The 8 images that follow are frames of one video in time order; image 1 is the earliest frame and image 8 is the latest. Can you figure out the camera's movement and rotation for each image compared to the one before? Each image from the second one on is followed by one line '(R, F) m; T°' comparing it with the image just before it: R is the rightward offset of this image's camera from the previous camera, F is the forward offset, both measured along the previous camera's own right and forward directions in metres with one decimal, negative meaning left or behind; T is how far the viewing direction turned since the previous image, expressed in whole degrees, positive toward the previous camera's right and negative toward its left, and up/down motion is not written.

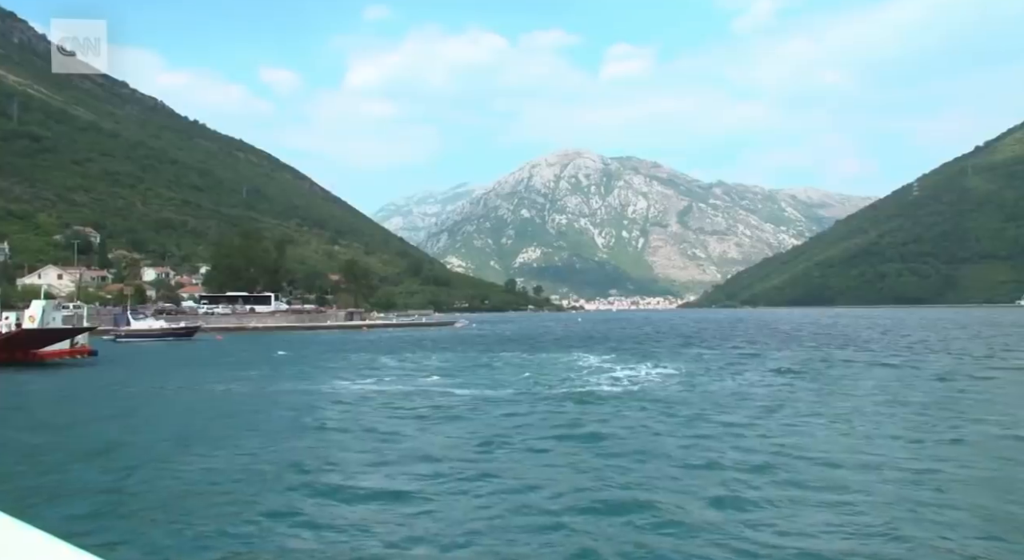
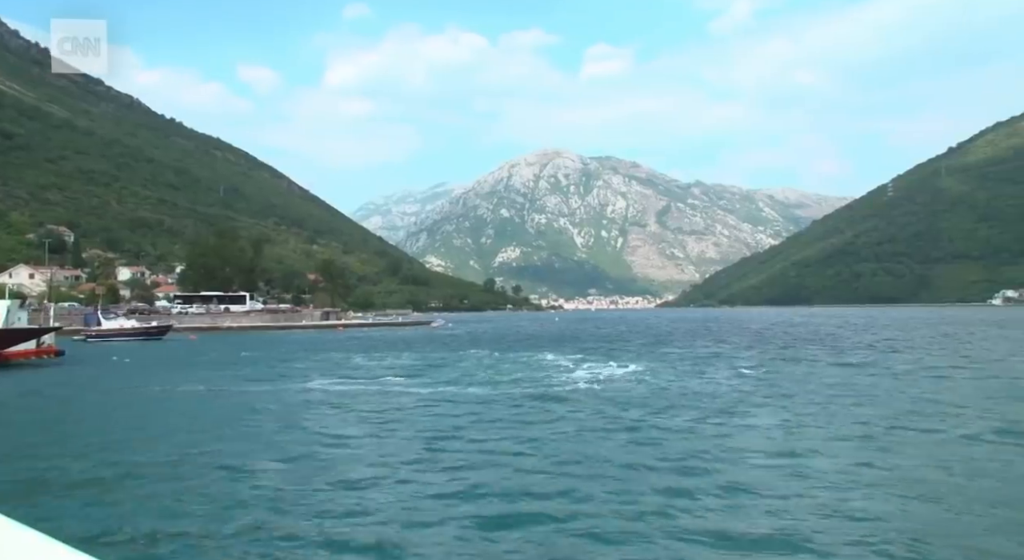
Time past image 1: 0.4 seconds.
(-1.9, -0.3) m; +1°
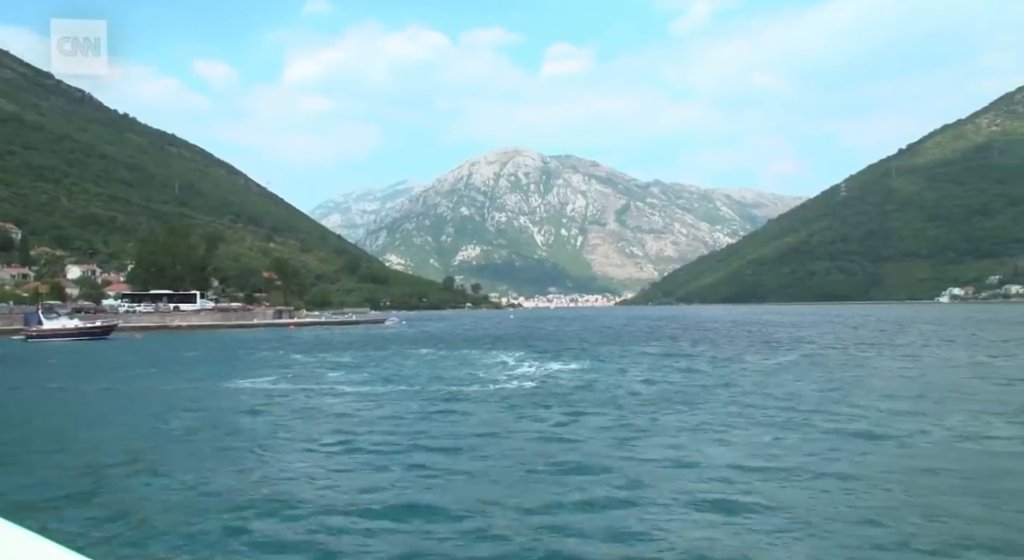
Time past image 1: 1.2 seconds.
(+0.5, -0.8) m; +2°
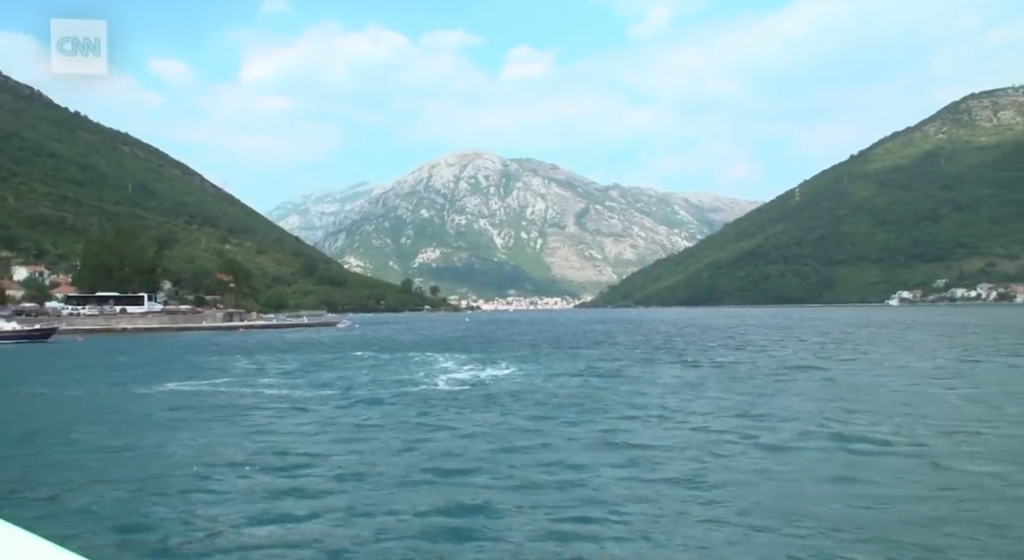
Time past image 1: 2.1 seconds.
(-1.5, -0.6) m; +3°
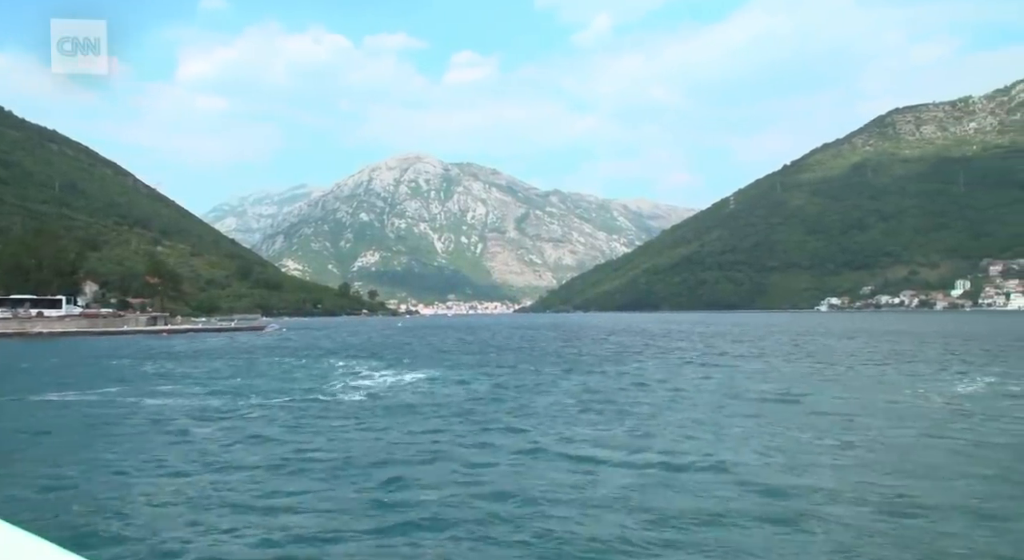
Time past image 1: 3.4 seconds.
(-2.8, -0.4) m; +4°
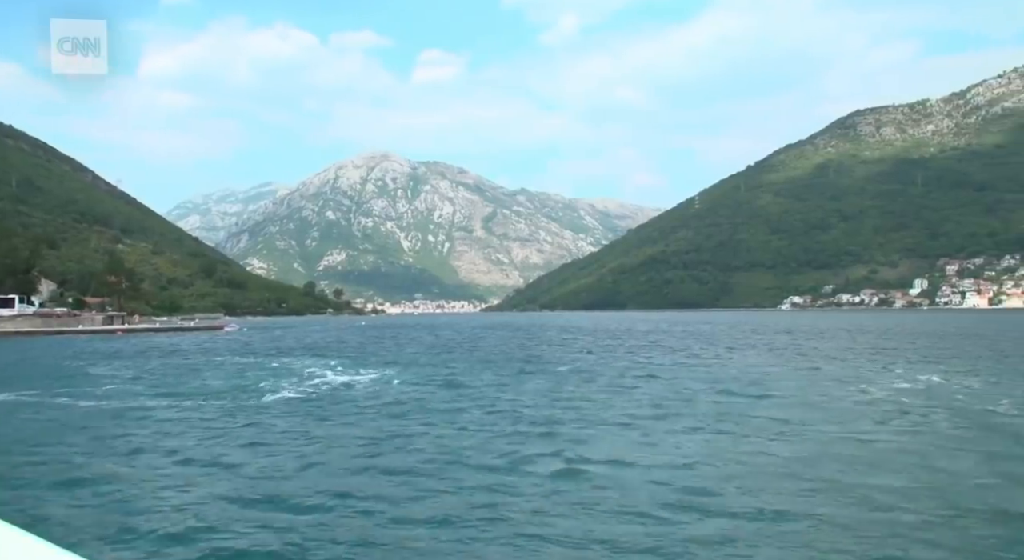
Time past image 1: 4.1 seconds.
(-0.9, -0.4) m; +2°
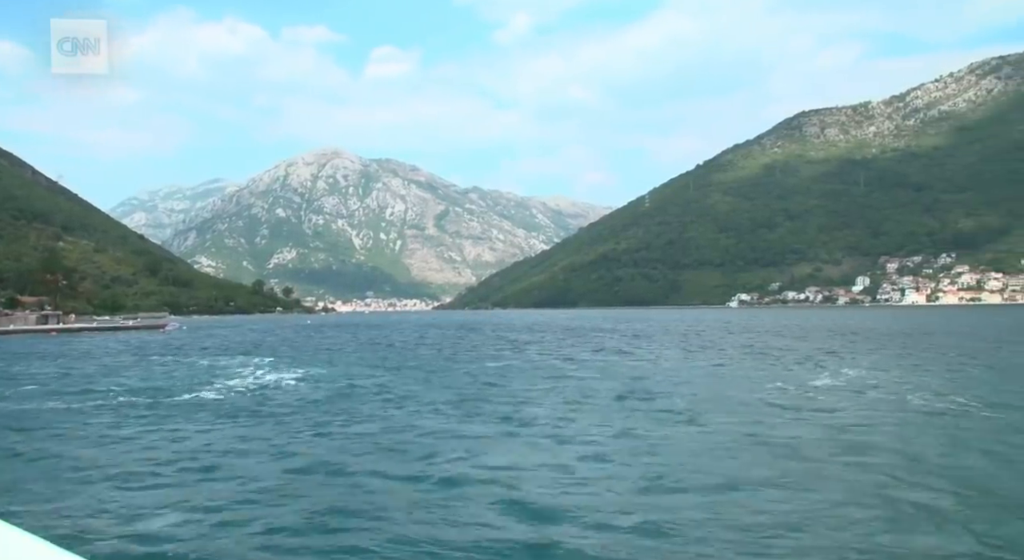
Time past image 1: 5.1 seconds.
(-0.3, -1.1) m; +3°
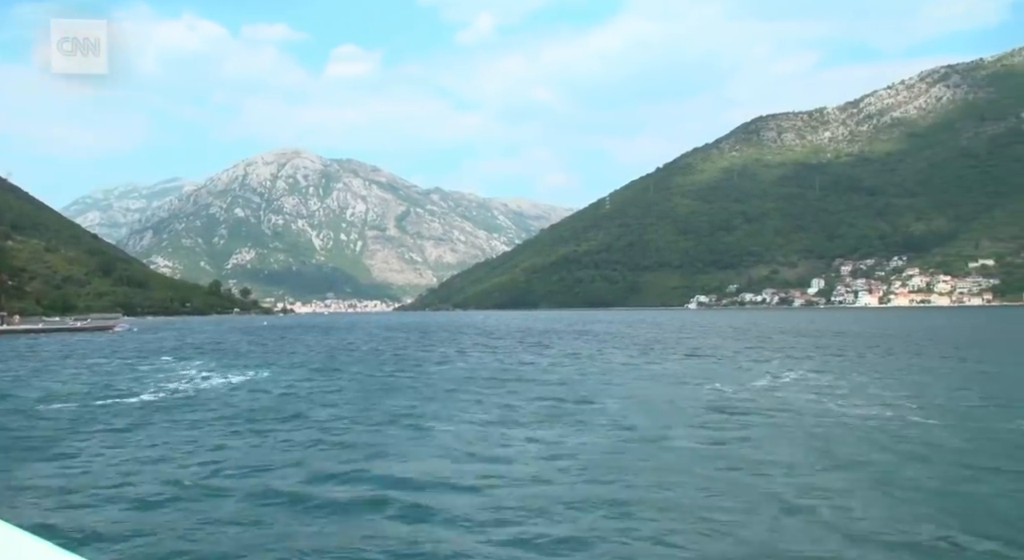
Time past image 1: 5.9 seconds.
(0.0, -0.5) m; +2°
